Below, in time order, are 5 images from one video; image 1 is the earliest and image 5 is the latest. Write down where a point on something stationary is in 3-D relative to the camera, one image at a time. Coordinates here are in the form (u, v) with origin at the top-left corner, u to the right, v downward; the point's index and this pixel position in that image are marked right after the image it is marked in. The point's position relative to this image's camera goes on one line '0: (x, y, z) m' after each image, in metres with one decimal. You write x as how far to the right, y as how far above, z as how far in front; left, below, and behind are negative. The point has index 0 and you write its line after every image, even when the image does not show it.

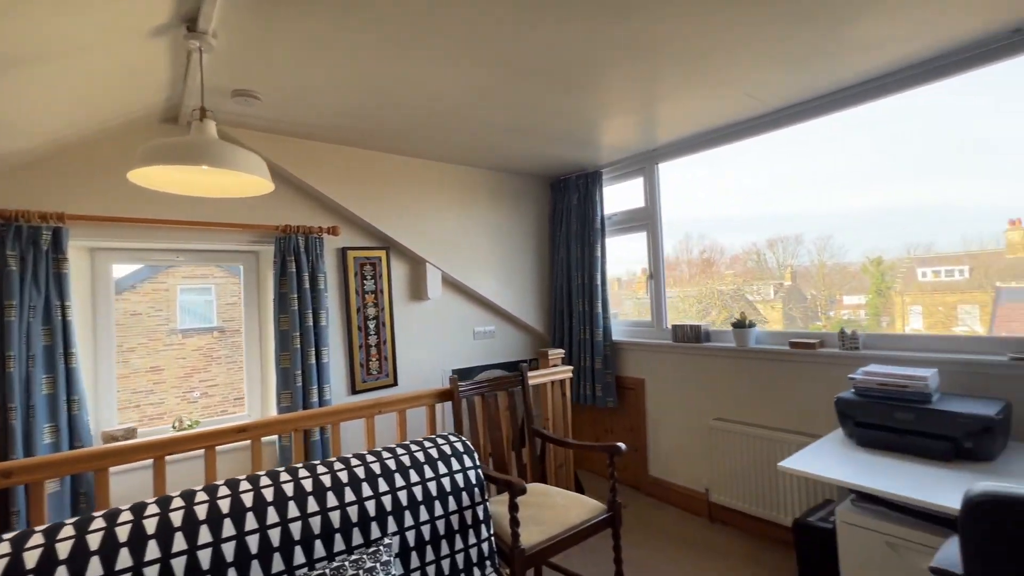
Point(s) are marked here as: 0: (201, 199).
0: (-1.5, +0.4, +2.2) m
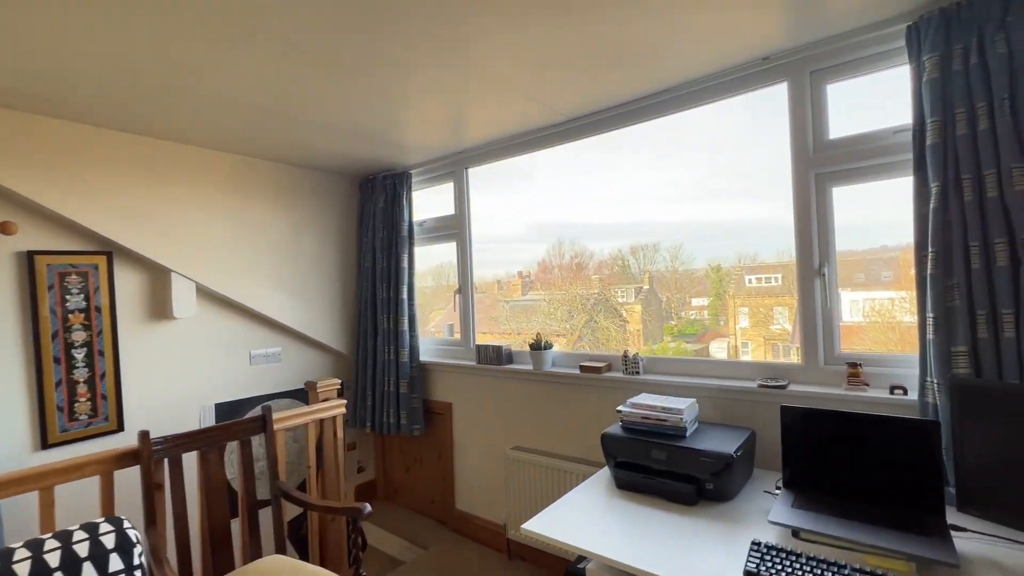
0: (-2.4, +0.3, +1.4) m
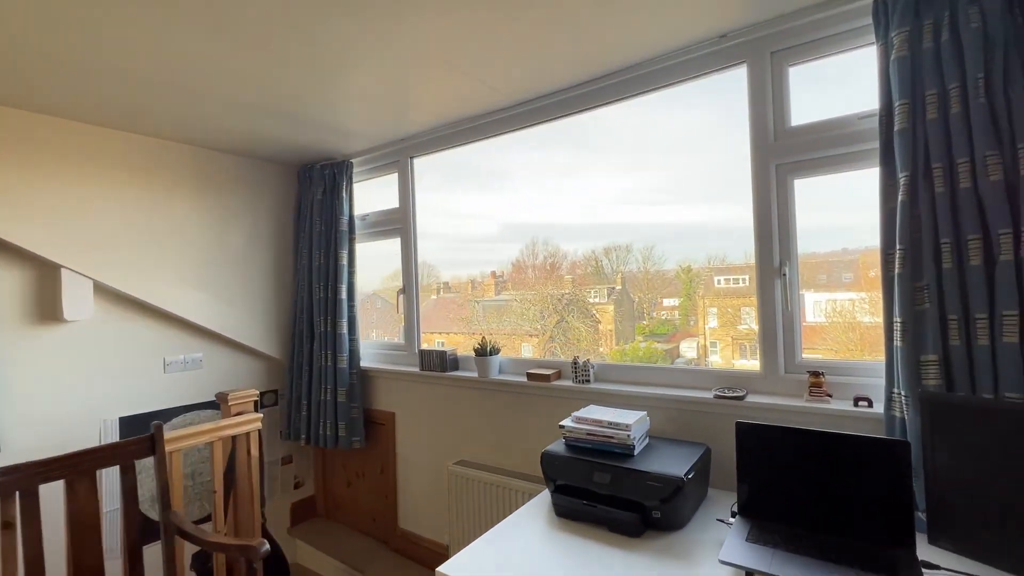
0: (-2.6, +0.4, +1.1) m
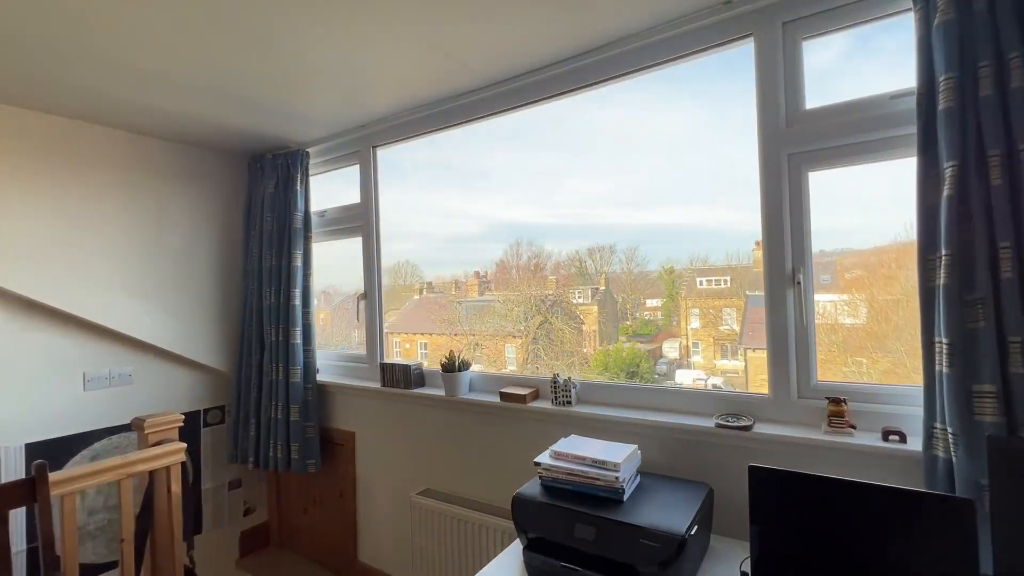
0: (-2.7, +0.3, +0.8) m
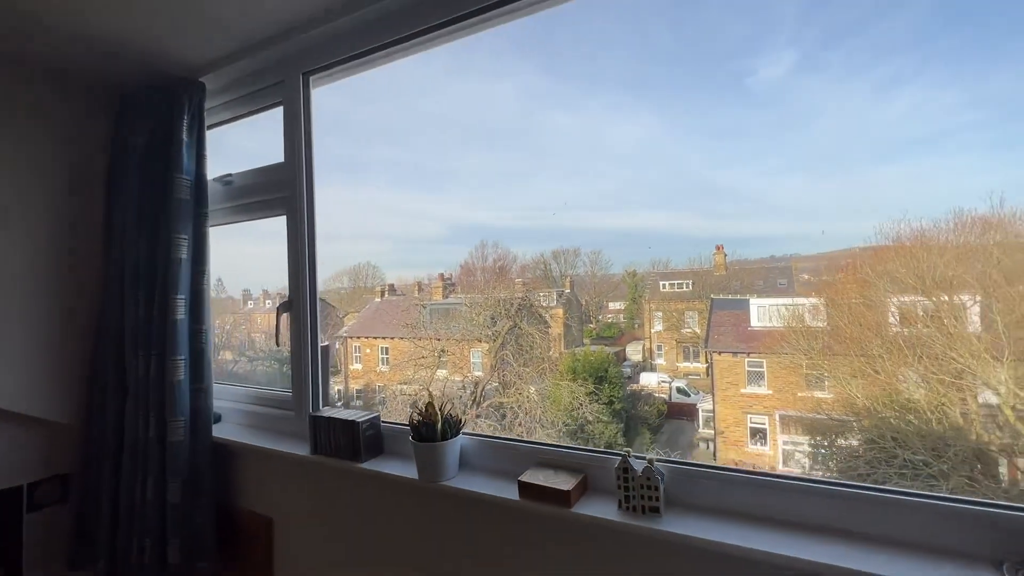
0: (-2.5, +0.3, -0.2) m
